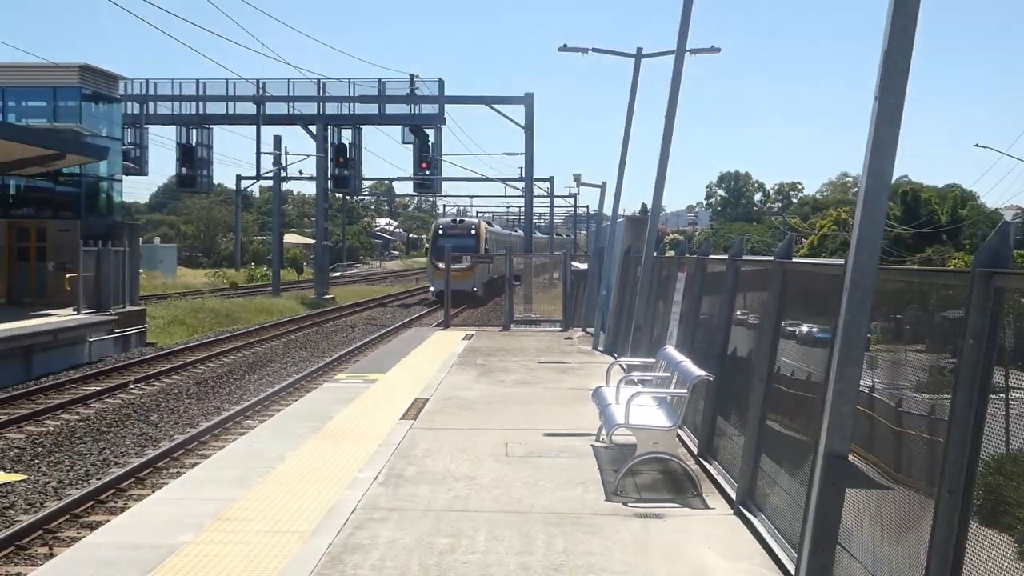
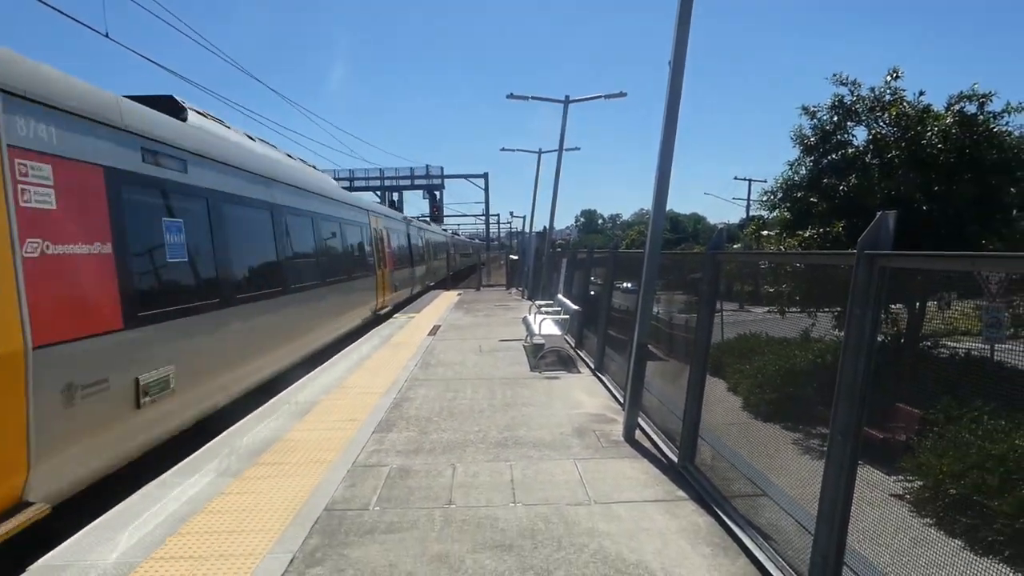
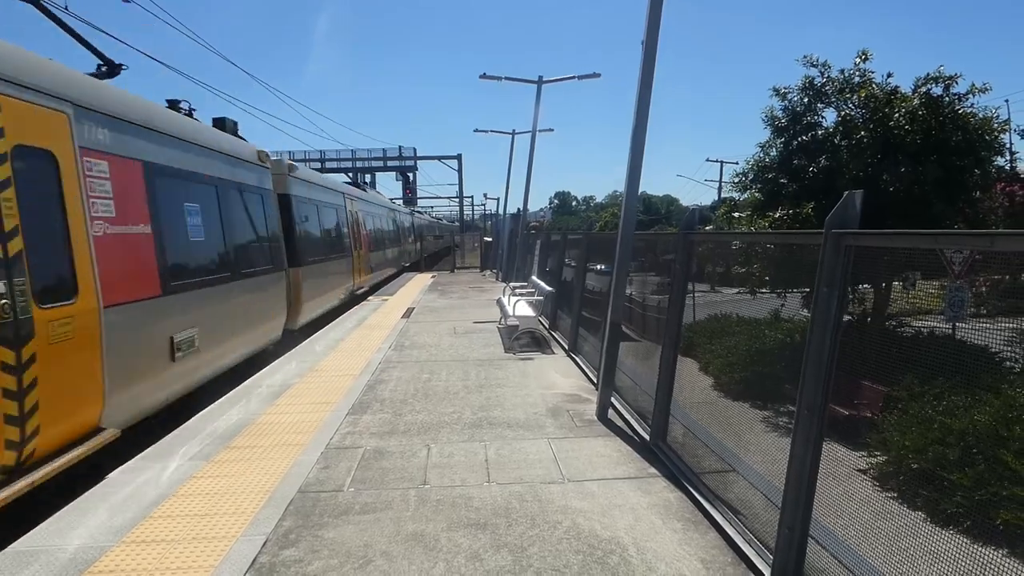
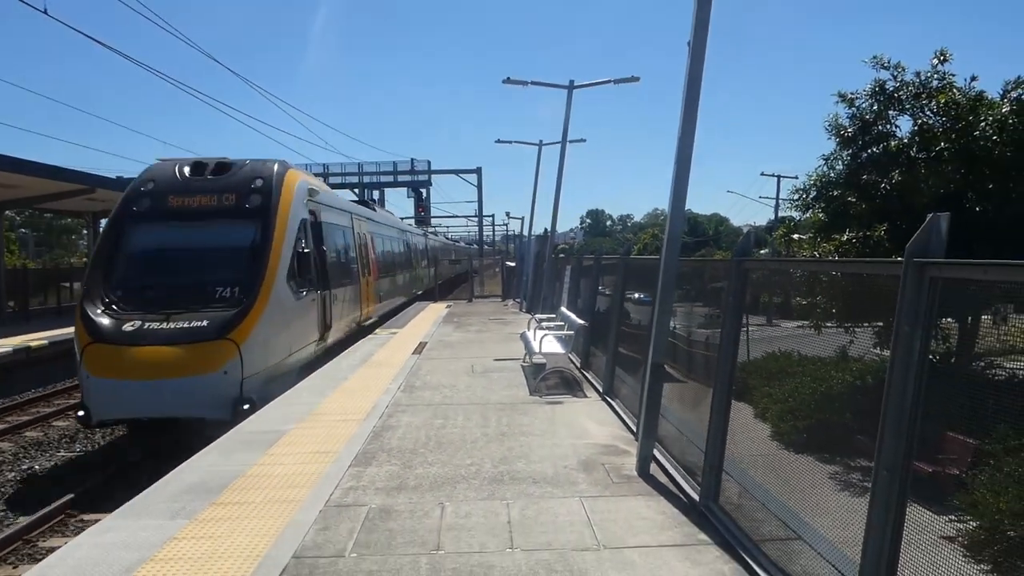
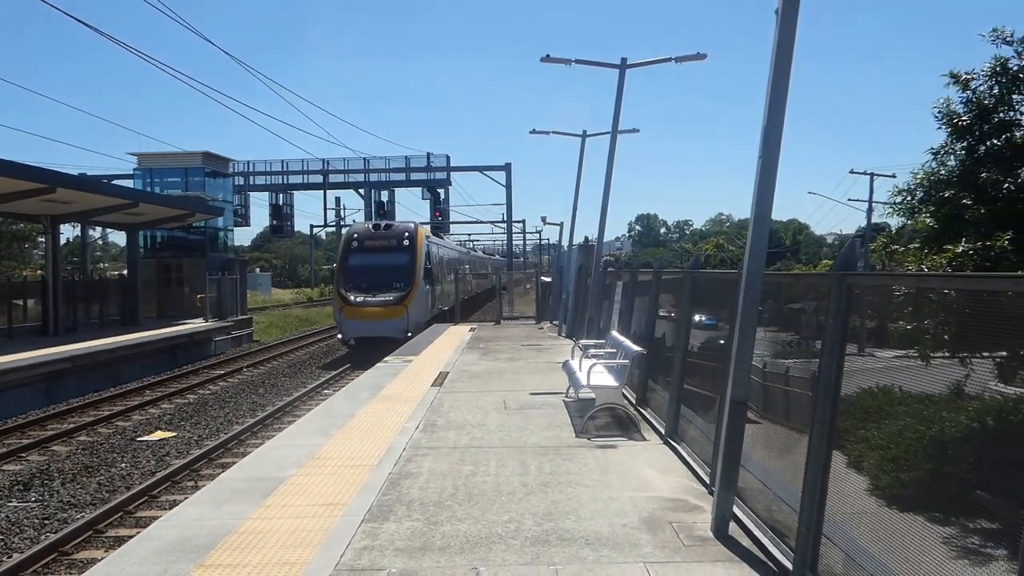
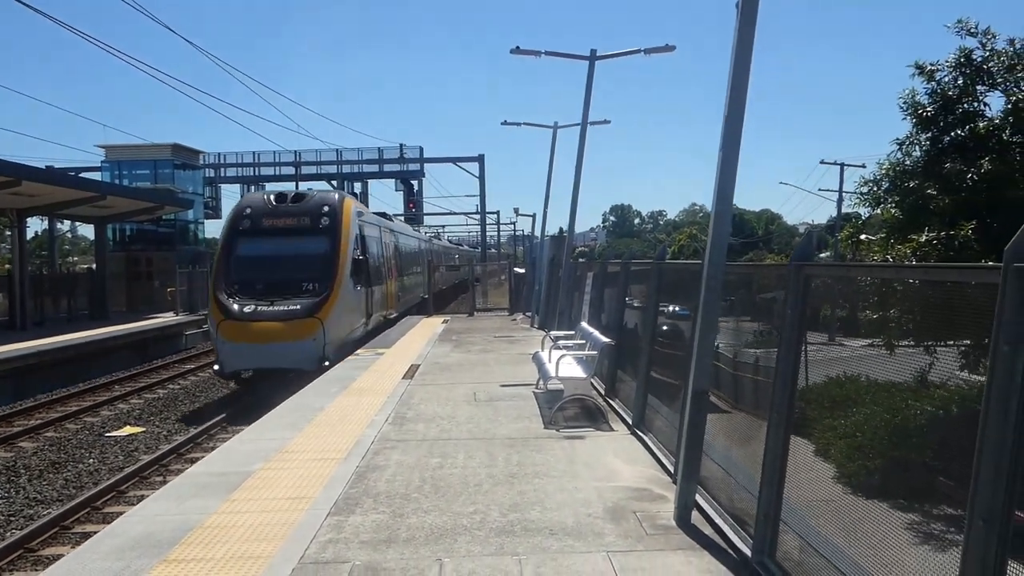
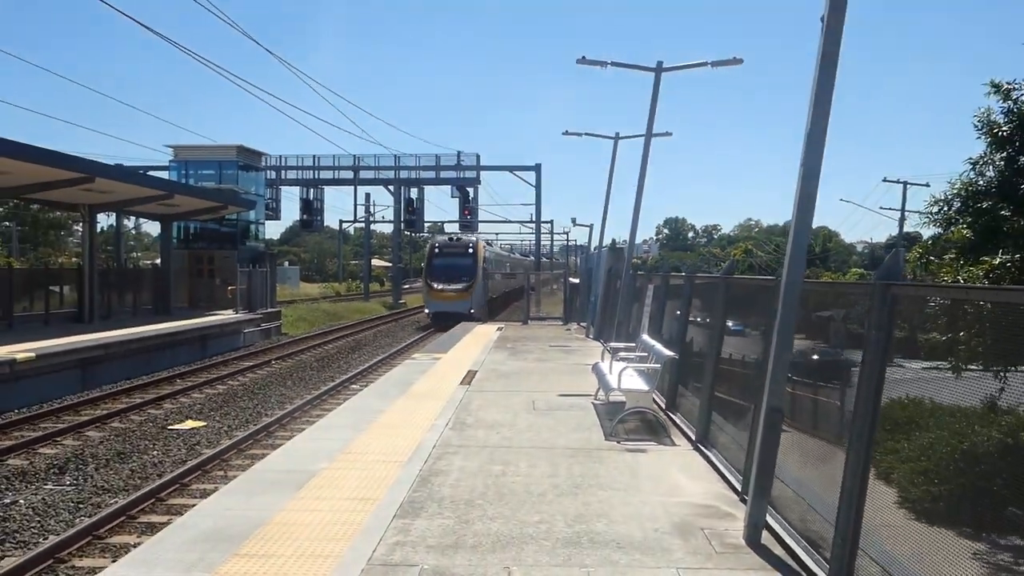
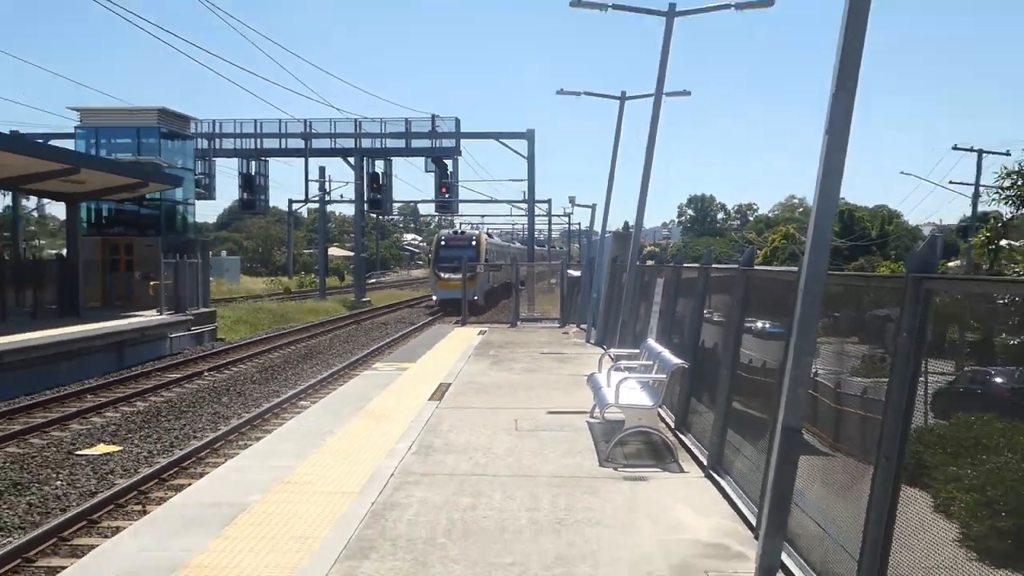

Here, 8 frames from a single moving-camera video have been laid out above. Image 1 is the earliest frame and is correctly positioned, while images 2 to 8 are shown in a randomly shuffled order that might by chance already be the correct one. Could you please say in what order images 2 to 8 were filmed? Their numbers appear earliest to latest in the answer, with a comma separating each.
8, 7, 5, 6, 4, 2, 3
